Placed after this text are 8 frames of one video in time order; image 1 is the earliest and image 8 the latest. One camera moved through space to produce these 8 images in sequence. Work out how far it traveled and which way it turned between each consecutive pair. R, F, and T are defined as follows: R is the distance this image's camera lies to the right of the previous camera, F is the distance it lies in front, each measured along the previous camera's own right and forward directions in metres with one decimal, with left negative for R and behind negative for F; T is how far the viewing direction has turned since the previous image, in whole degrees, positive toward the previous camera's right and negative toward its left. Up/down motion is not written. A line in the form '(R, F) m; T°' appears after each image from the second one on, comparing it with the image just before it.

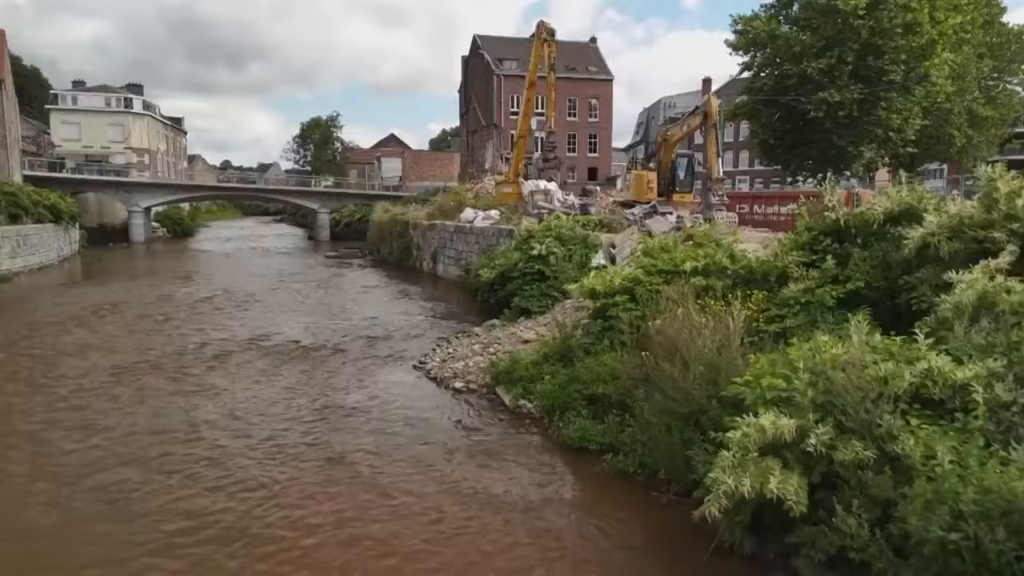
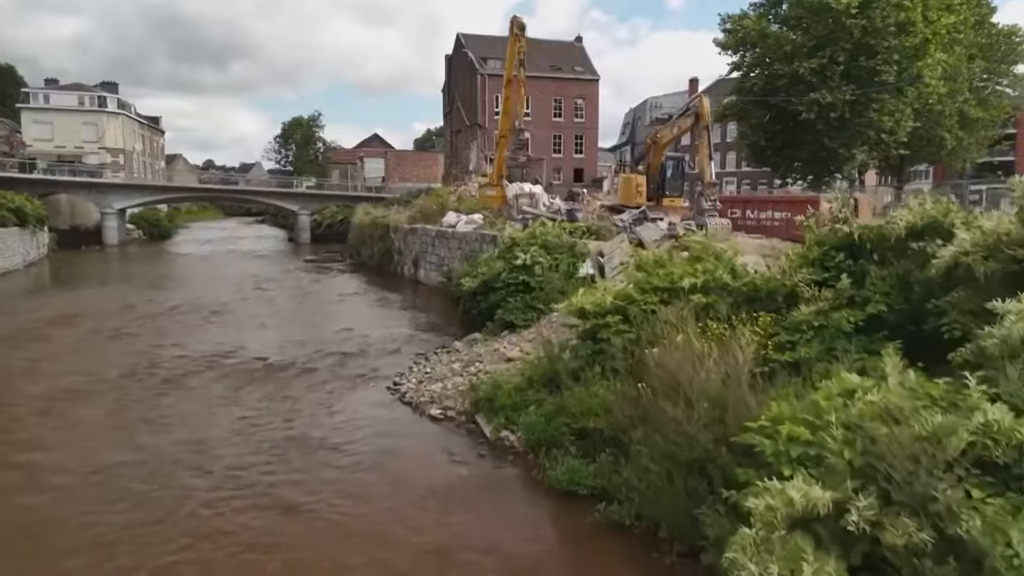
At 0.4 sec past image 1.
(+0.1, +0.9) m; +1°
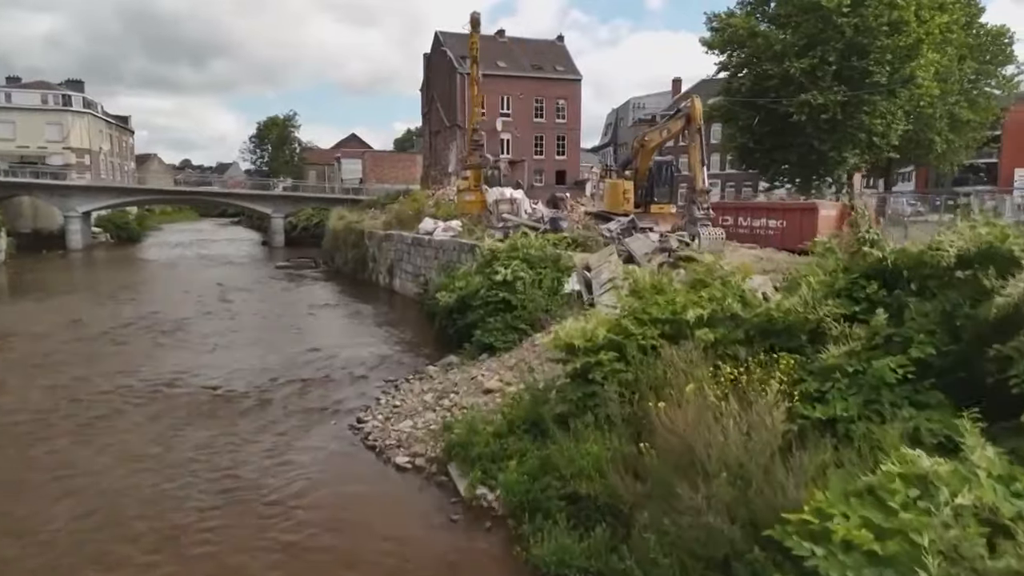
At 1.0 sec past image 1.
(0.0, +1.3) m; +1°
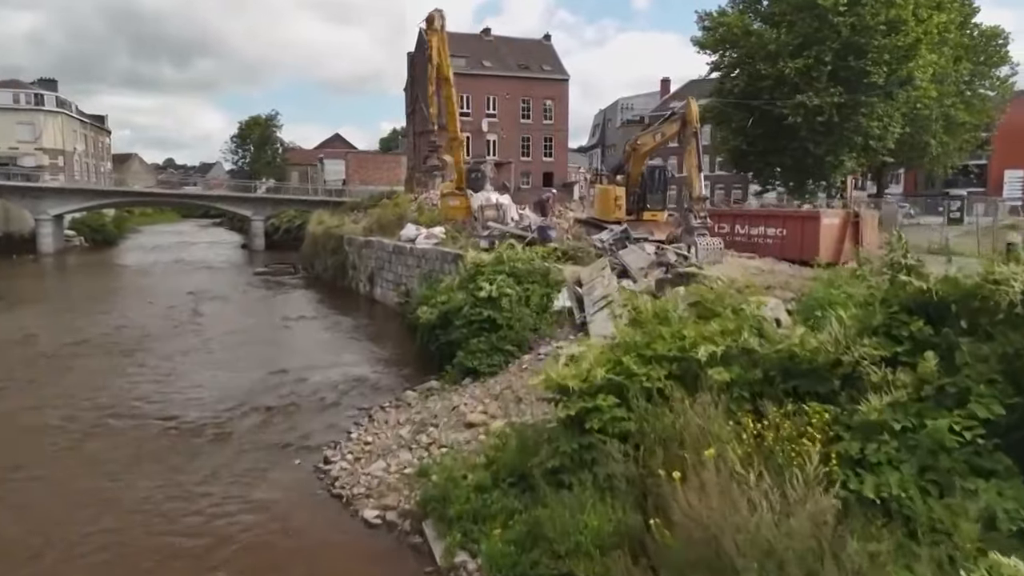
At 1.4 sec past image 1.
(0.0, +1.1) m; +1°
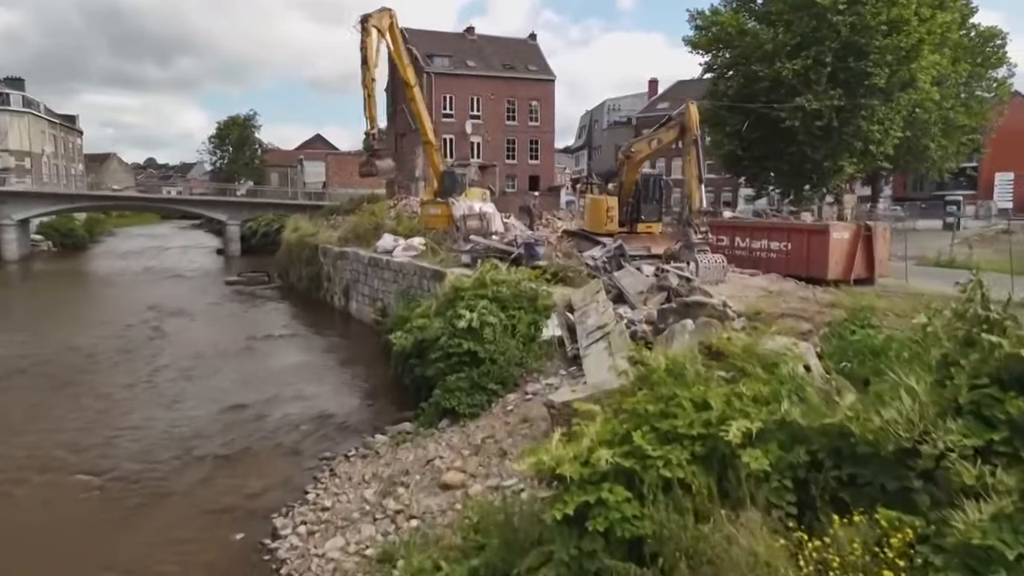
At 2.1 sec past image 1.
(0.0, +1.5) m; +1°
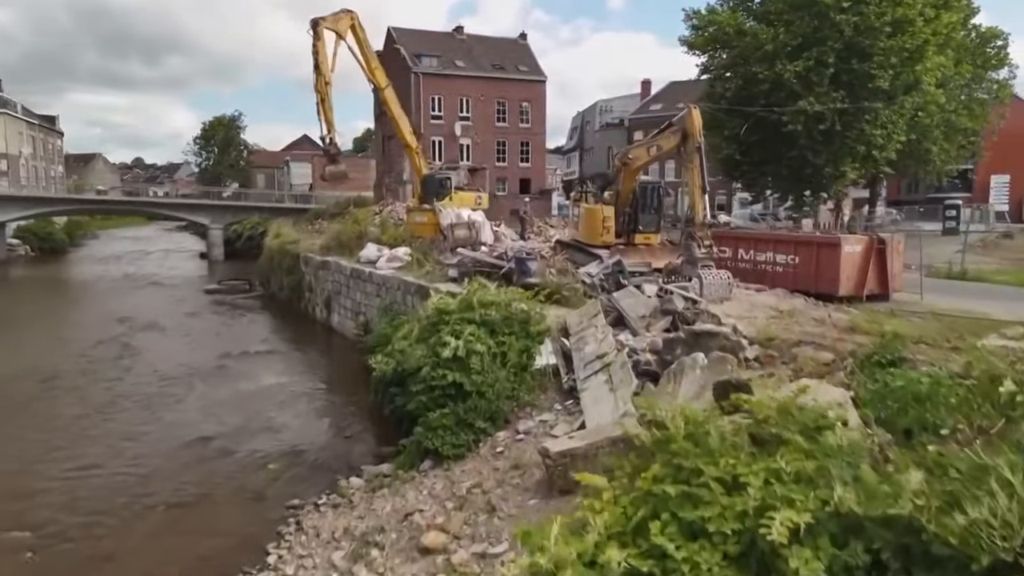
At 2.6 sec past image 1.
(0.0, +1.1) m; +1°
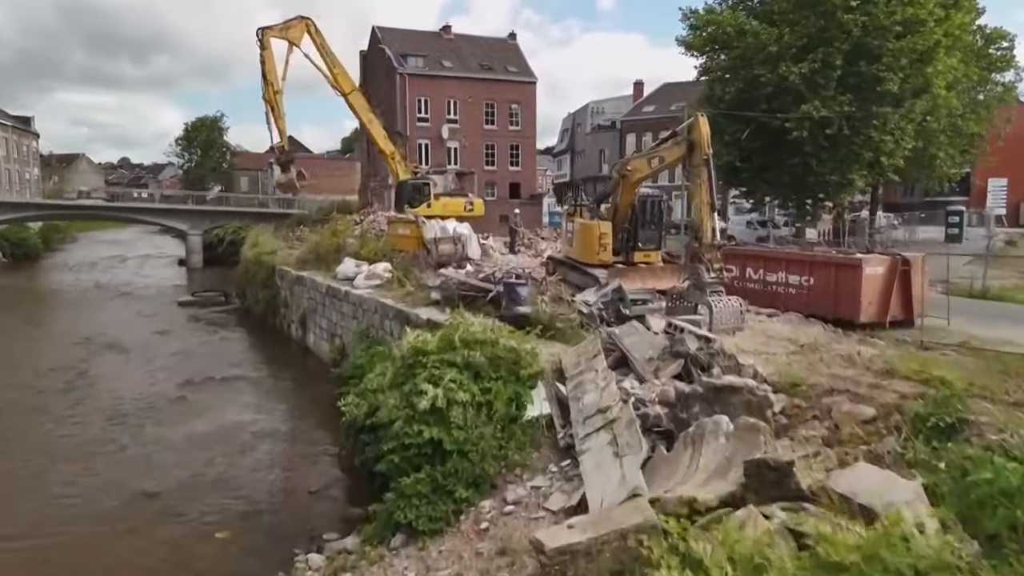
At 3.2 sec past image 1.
(0.0, +1.5) m; +1°
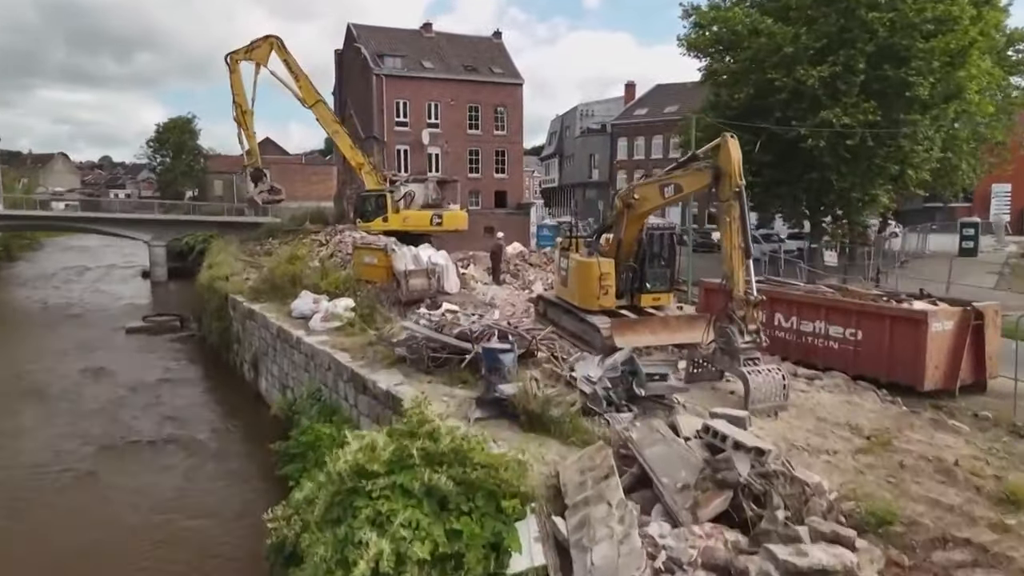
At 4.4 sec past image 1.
(+0.1, +2.8) m; +1°
